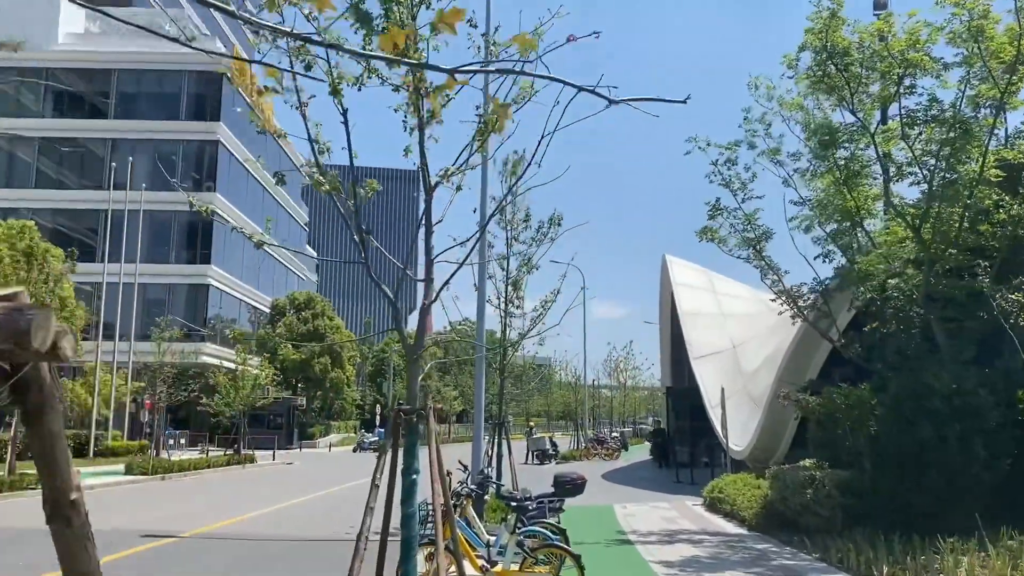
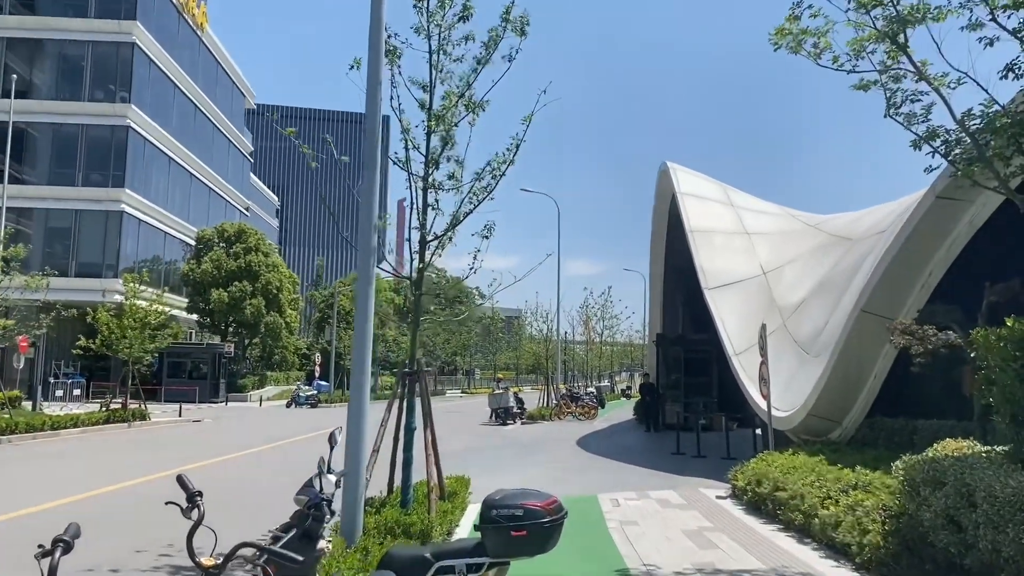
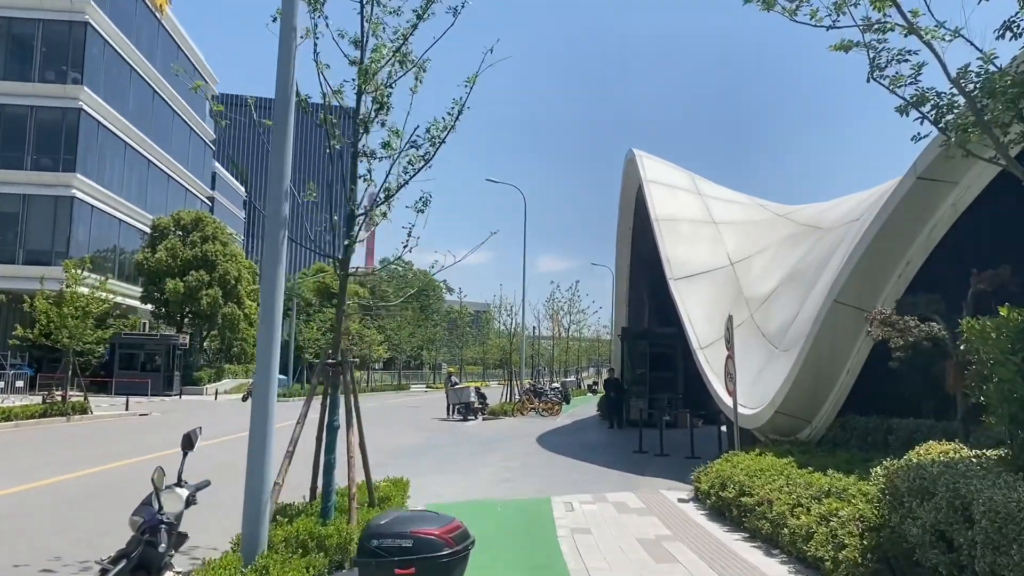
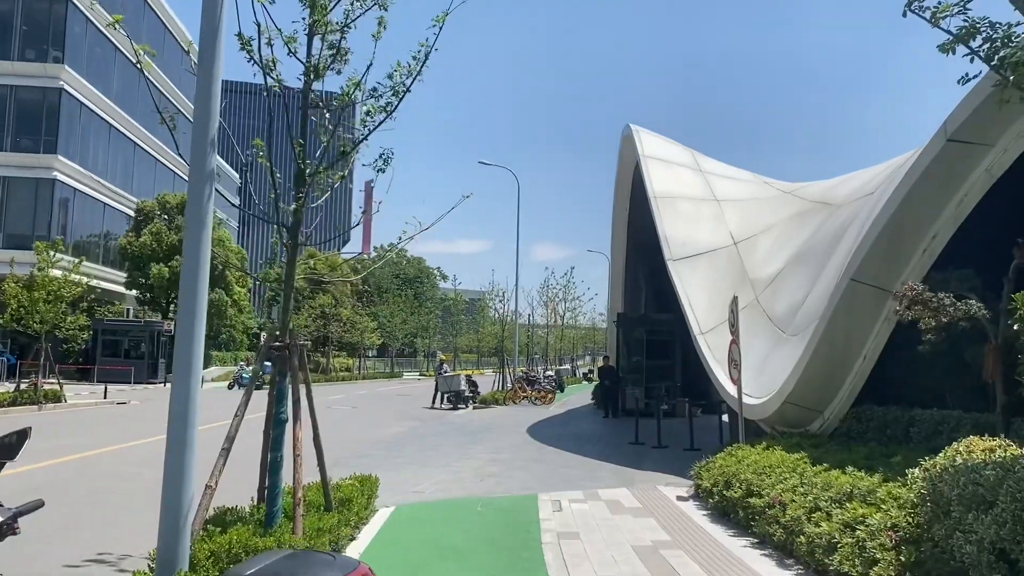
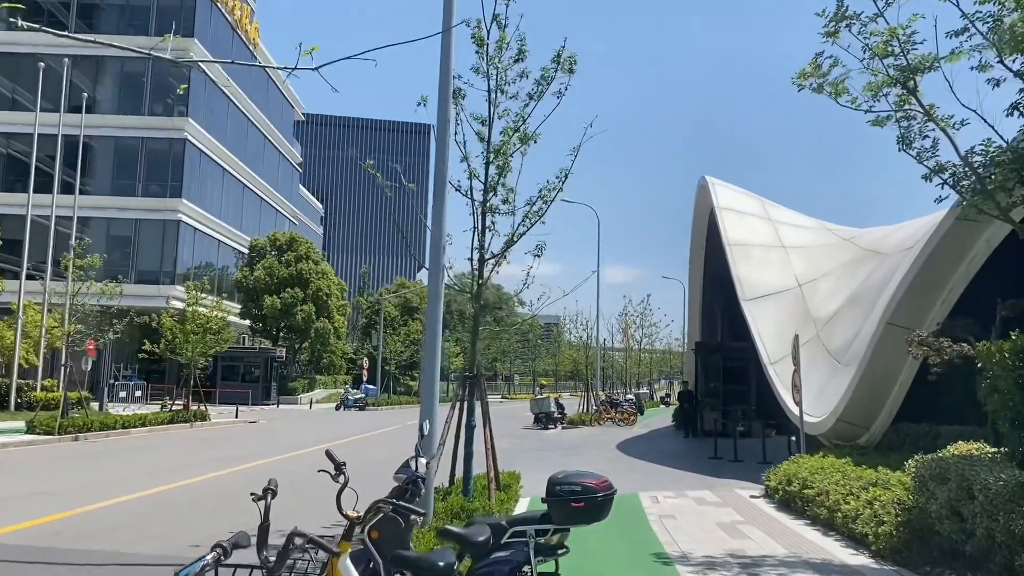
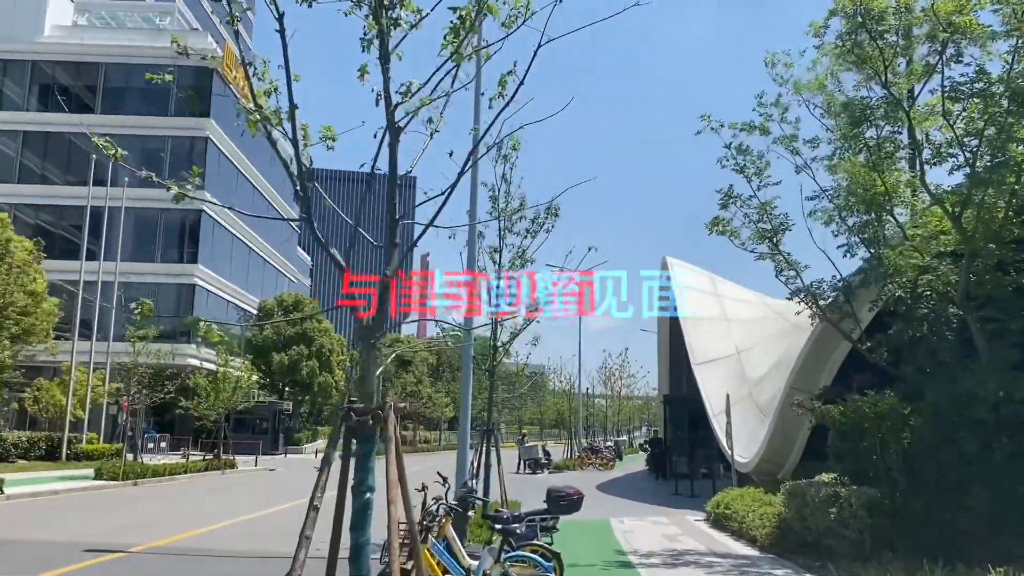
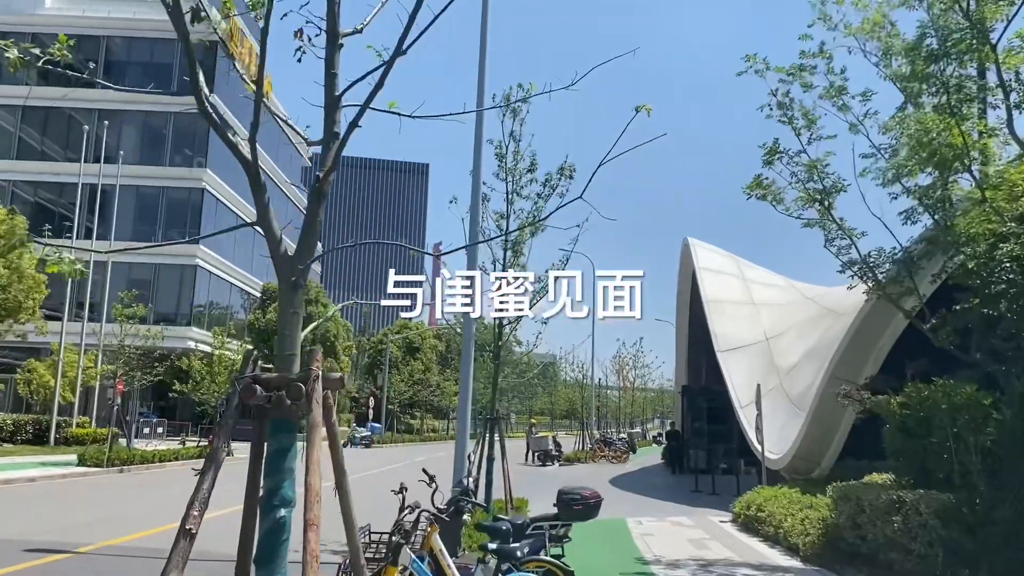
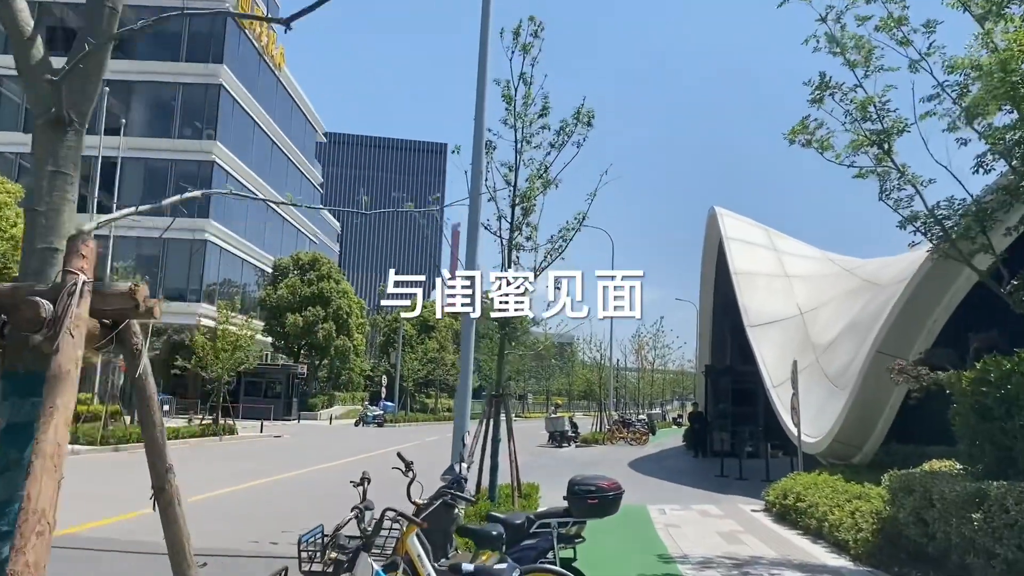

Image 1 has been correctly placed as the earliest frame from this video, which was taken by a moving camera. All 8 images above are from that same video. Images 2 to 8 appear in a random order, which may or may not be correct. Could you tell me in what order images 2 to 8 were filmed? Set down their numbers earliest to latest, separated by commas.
6, 7, 8, 5, 2, 3, 4
